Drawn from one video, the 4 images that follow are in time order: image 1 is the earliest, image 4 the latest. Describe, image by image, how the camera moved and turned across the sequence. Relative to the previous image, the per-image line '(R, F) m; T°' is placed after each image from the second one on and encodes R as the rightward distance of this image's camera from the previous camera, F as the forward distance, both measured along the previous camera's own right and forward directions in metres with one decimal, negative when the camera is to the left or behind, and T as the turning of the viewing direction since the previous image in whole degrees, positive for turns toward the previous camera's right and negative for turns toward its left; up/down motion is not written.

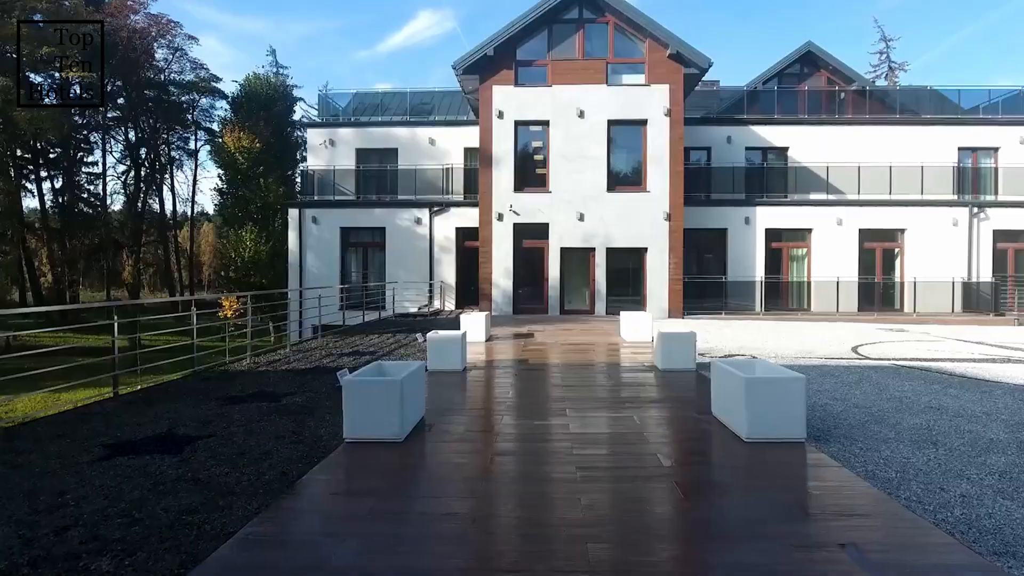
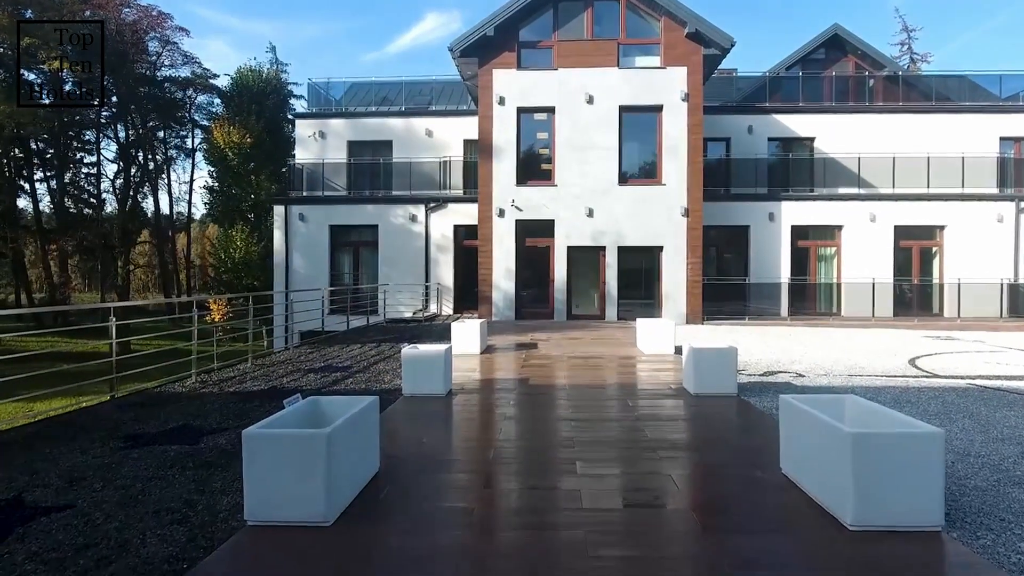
(+0.1, +1.7) m; -1°
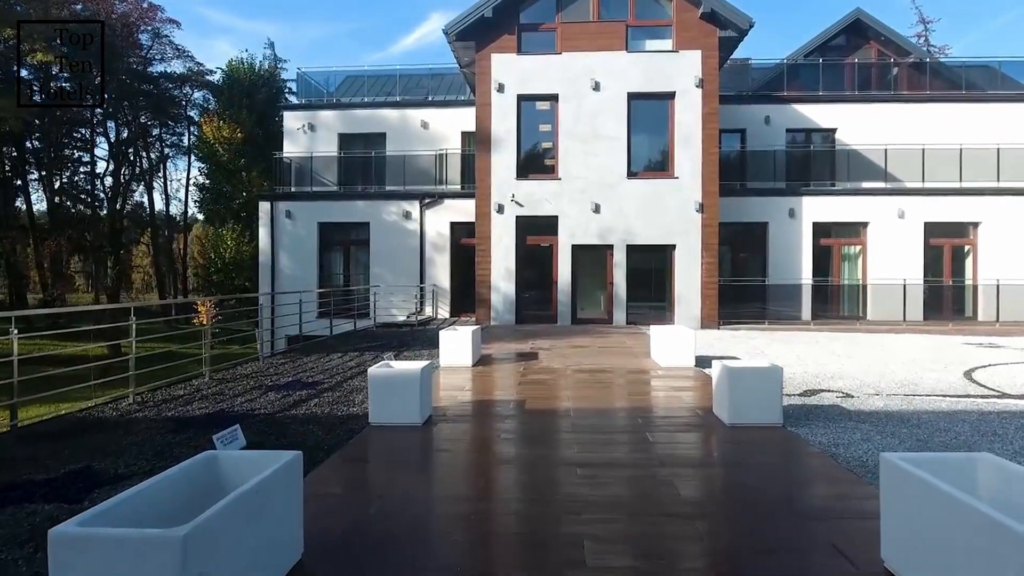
(+0.1, +1.3) m; 0°
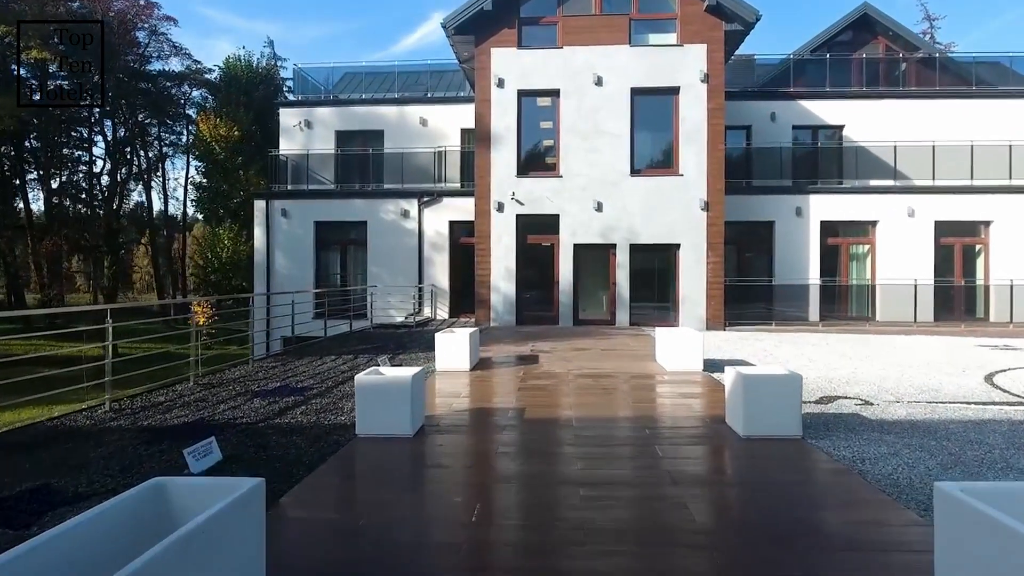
(0.0, +0.4) m; 0°
